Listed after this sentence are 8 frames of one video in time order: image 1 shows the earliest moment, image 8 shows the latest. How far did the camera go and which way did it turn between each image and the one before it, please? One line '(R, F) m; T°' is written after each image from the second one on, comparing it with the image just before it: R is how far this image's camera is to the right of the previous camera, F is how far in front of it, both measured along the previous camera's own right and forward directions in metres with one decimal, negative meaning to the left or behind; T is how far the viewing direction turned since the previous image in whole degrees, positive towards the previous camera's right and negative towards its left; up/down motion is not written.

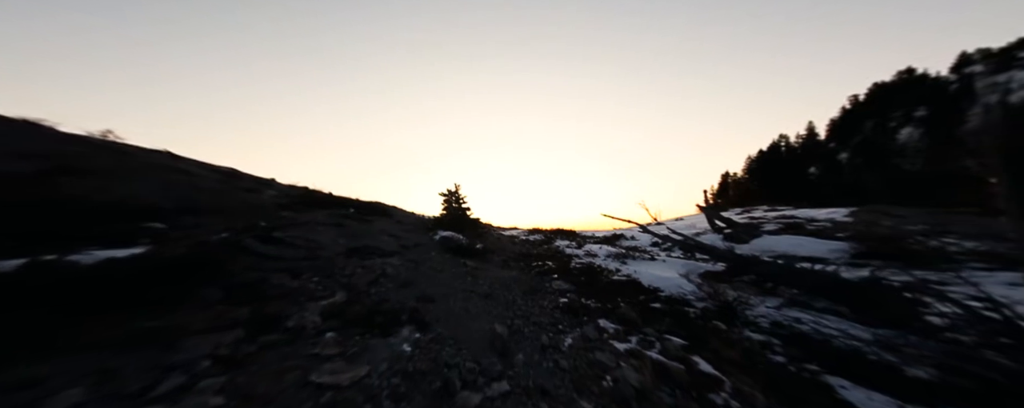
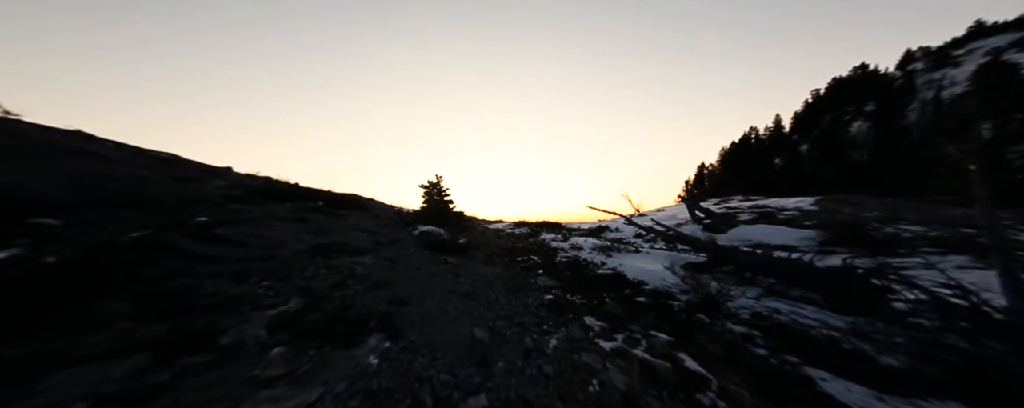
(+0.1, +0.4) m; +3°
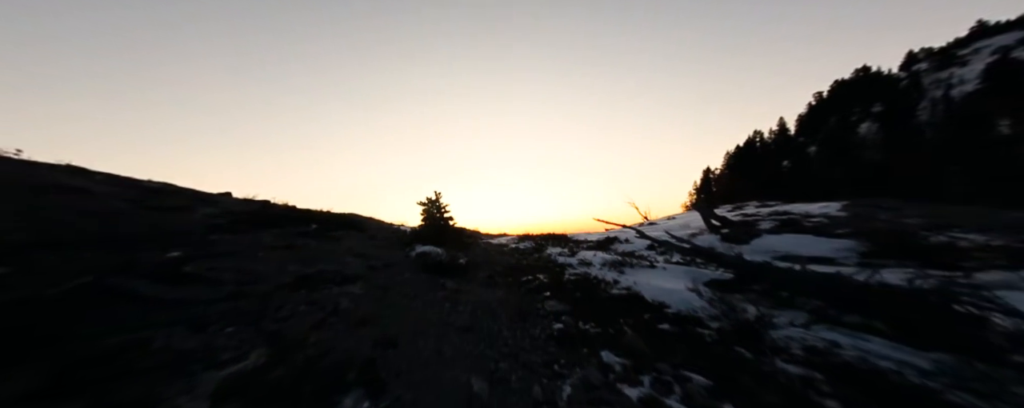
(+0.1, +0.7) m; -1°
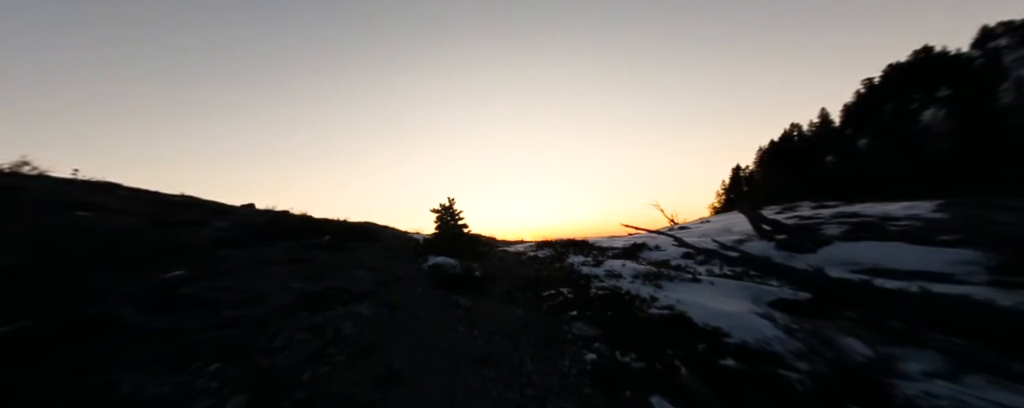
(0.0, +1.0) m; -3°
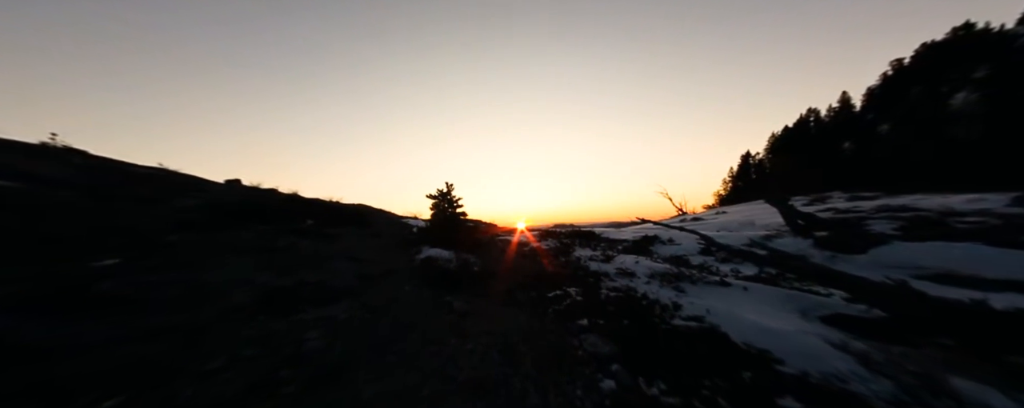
(0.0, +1.2) m; 0°
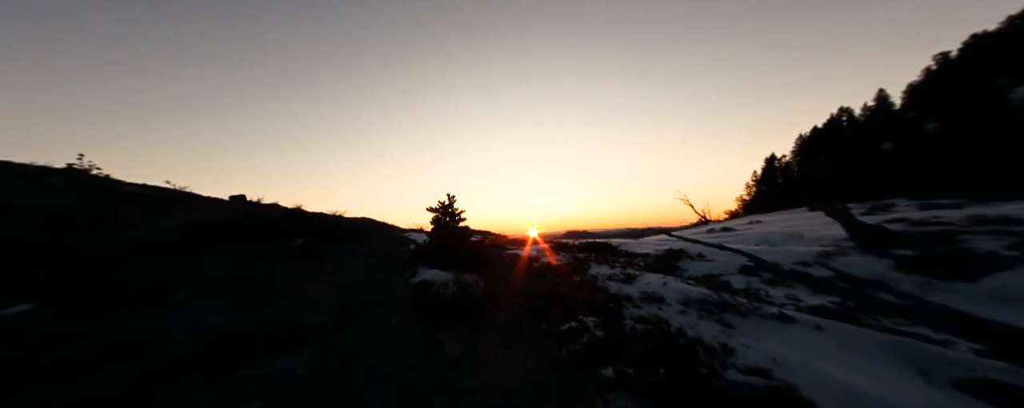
(+0.2, +1.3) m; -2°
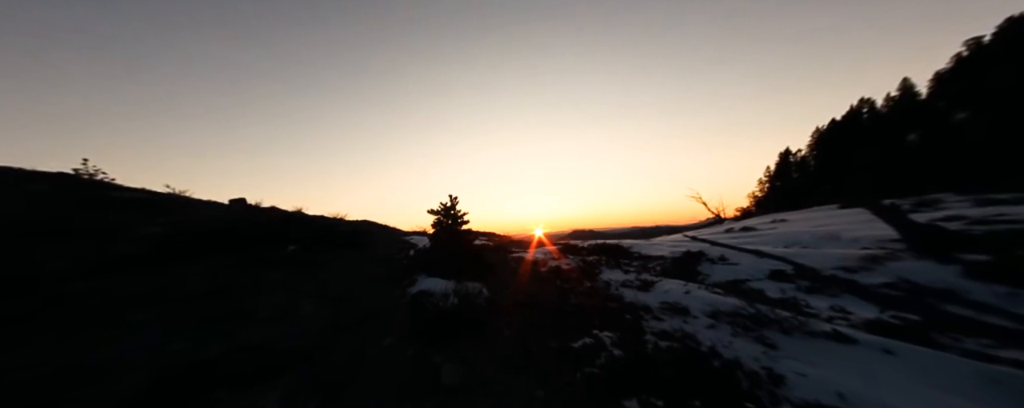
(0.0, +0.8) m; -1°
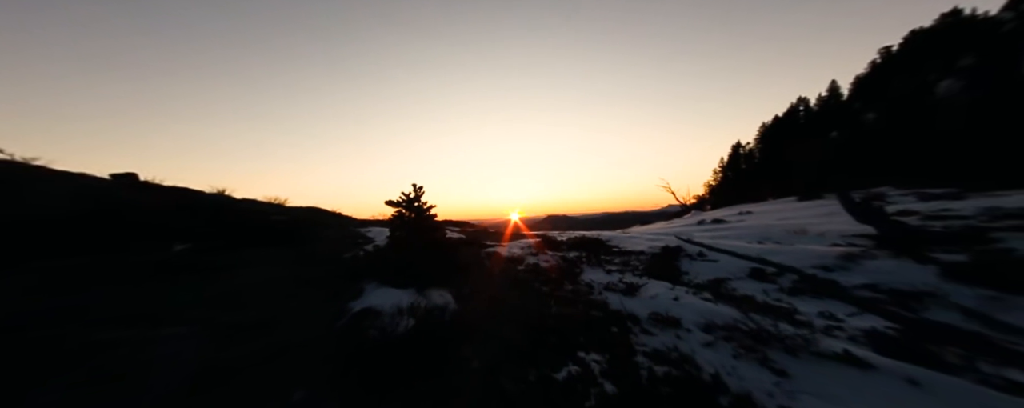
(-0.1, +1.2) m; +6°
